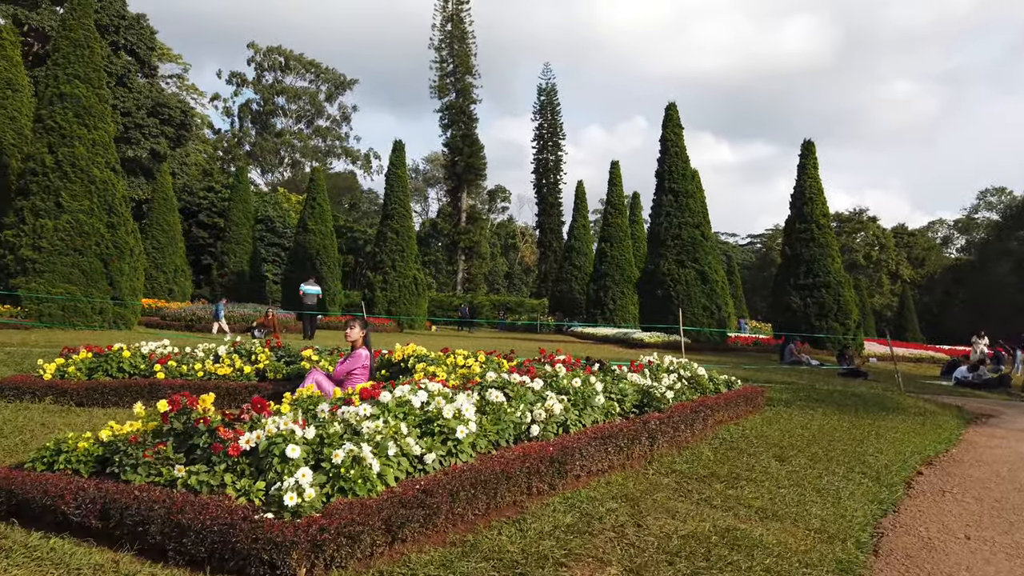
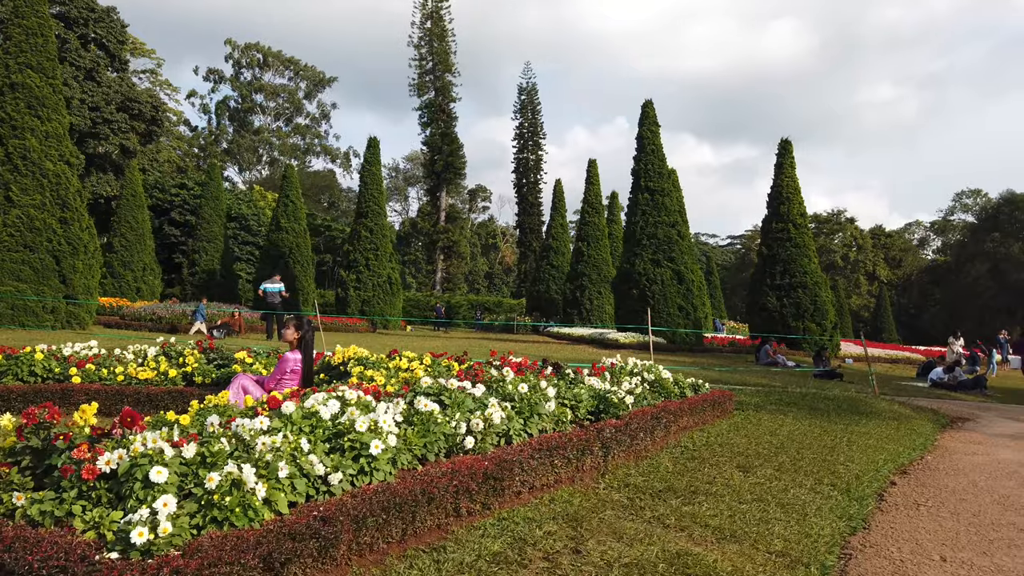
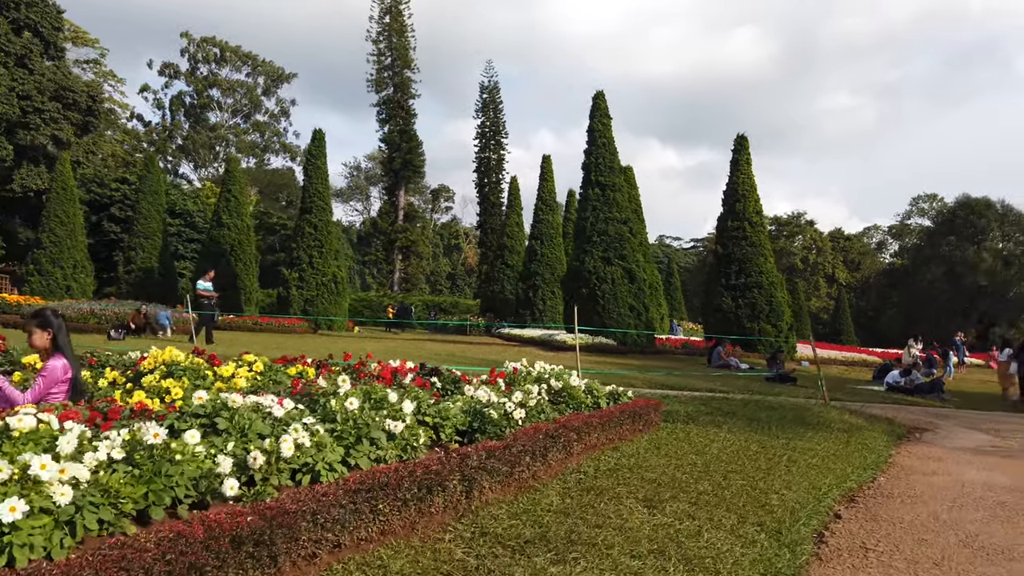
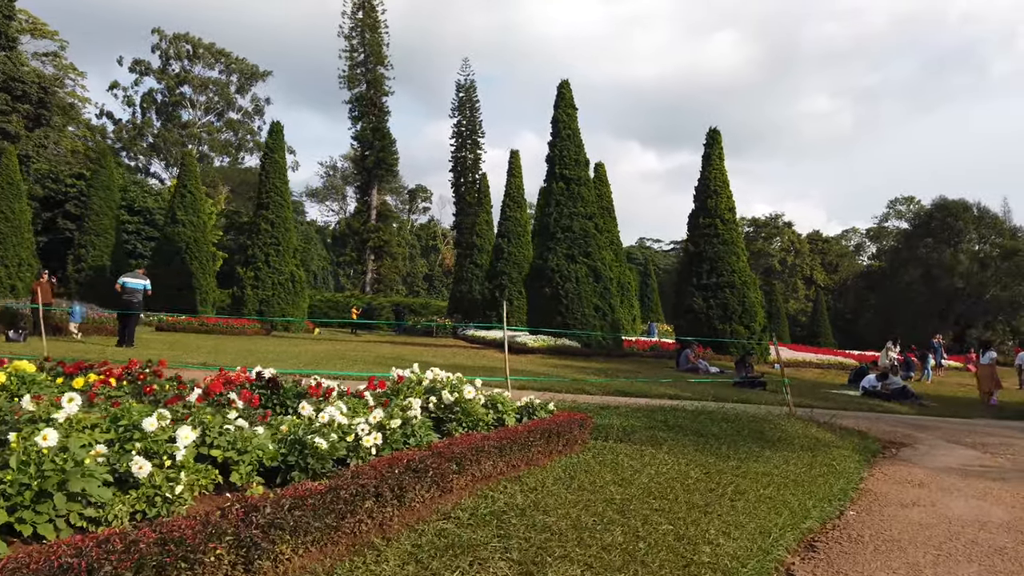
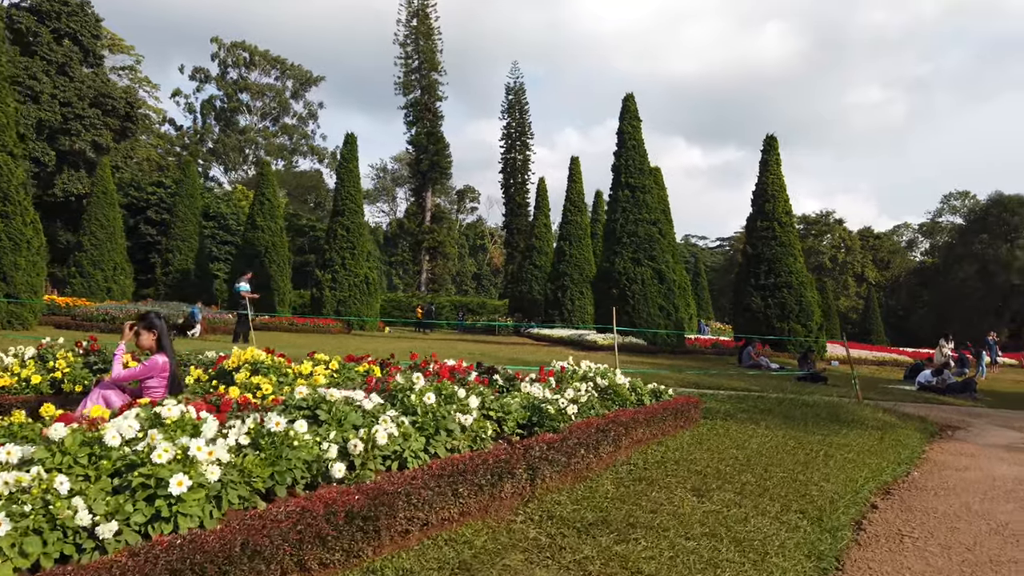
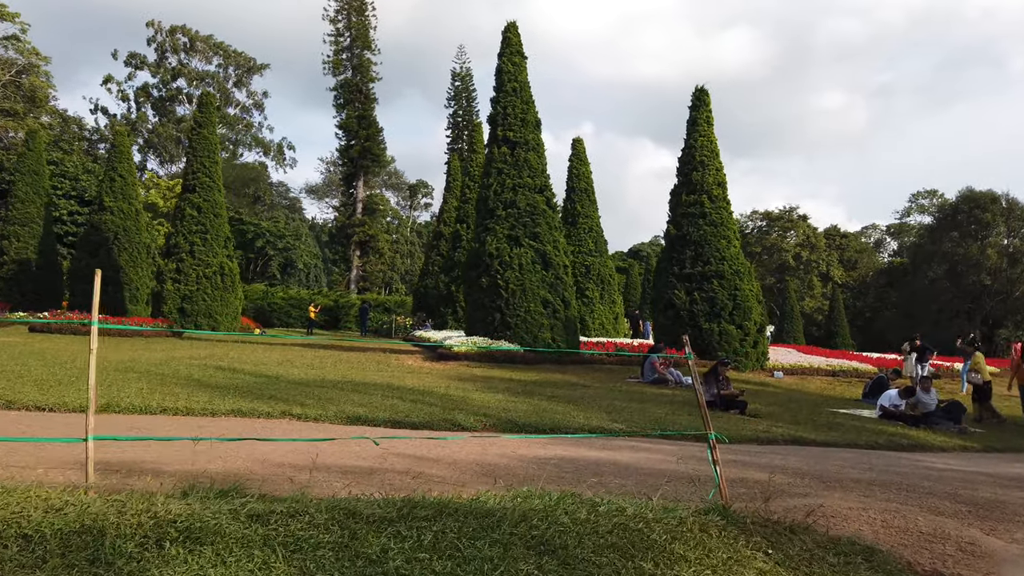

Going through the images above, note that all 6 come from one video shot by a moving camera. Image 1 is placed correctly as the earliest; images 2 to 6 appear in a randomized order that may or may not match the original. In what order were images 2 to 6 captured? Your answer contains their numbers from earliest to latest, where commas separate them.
2, 5, 3, 4, 6
